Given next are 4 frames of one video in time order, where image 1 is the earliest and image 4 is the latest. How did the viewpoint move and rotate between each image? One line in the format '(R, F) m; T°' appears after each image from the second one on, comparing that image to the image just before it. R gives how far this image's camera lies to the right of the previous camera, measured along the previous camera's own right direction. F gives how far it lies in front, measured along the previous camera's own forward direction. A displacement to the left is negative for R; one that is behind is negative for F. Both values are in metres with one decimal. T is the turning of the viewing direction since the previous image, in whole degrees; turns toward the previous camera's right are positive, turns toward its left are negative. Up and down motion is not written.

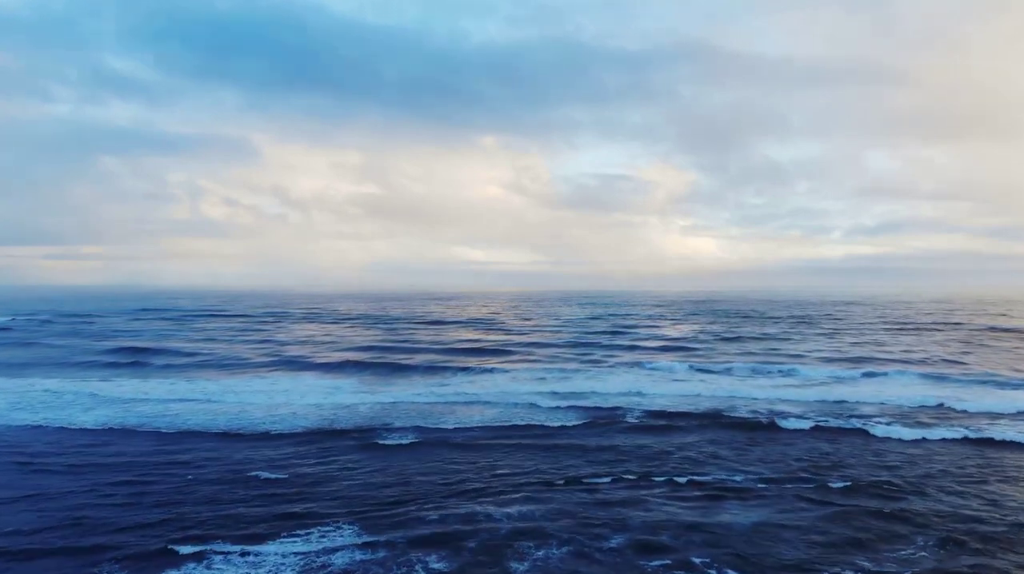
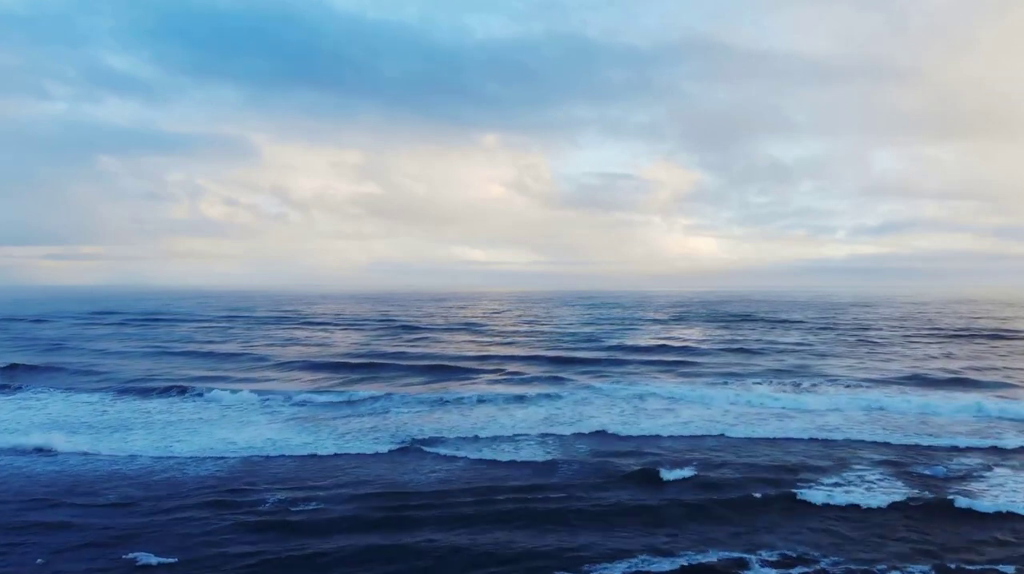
(+0.3, +3.9) m; 0°
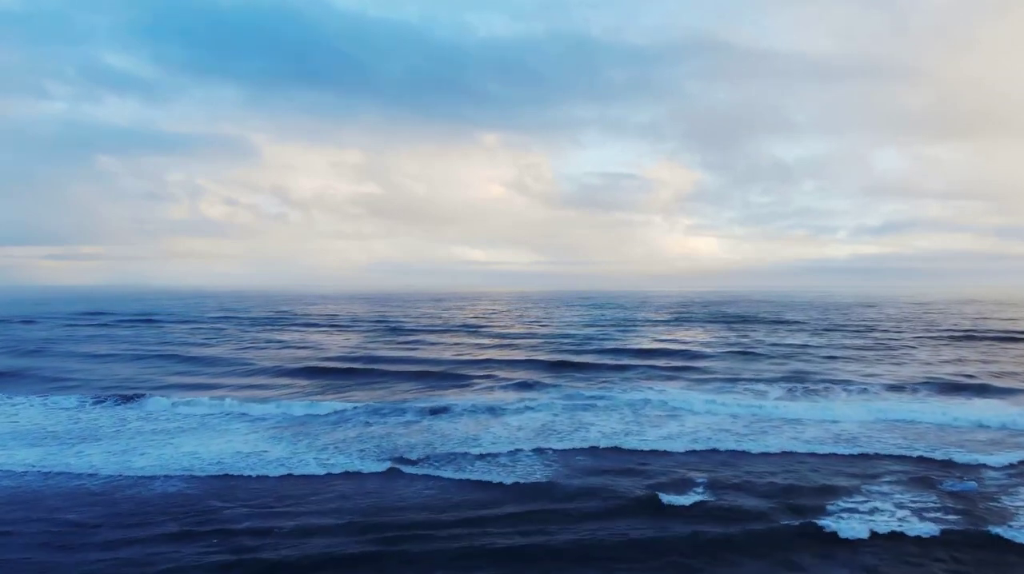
(+0.1, +1.0) m; 0°
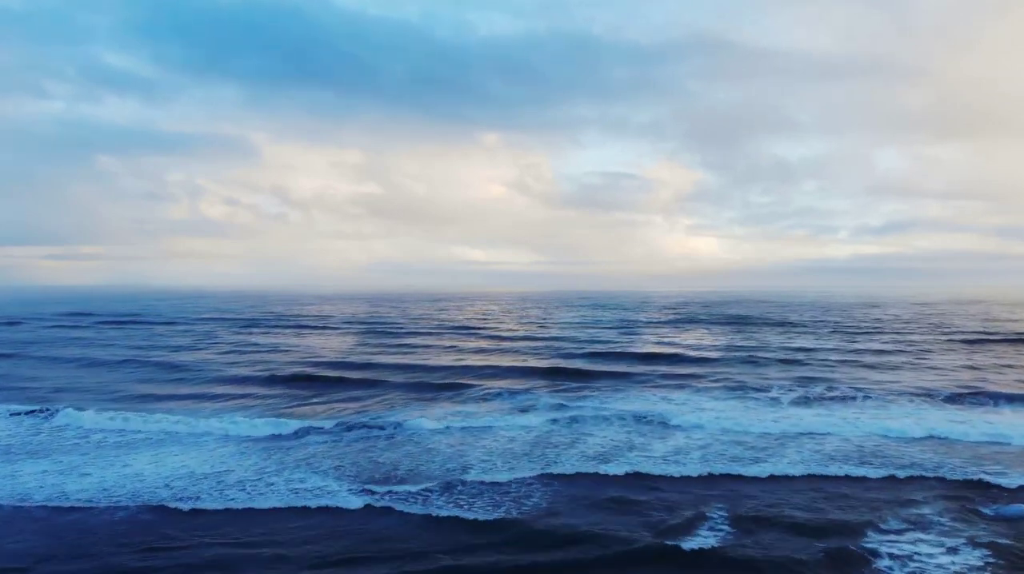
(+0.2, +1.4) m; 0°
